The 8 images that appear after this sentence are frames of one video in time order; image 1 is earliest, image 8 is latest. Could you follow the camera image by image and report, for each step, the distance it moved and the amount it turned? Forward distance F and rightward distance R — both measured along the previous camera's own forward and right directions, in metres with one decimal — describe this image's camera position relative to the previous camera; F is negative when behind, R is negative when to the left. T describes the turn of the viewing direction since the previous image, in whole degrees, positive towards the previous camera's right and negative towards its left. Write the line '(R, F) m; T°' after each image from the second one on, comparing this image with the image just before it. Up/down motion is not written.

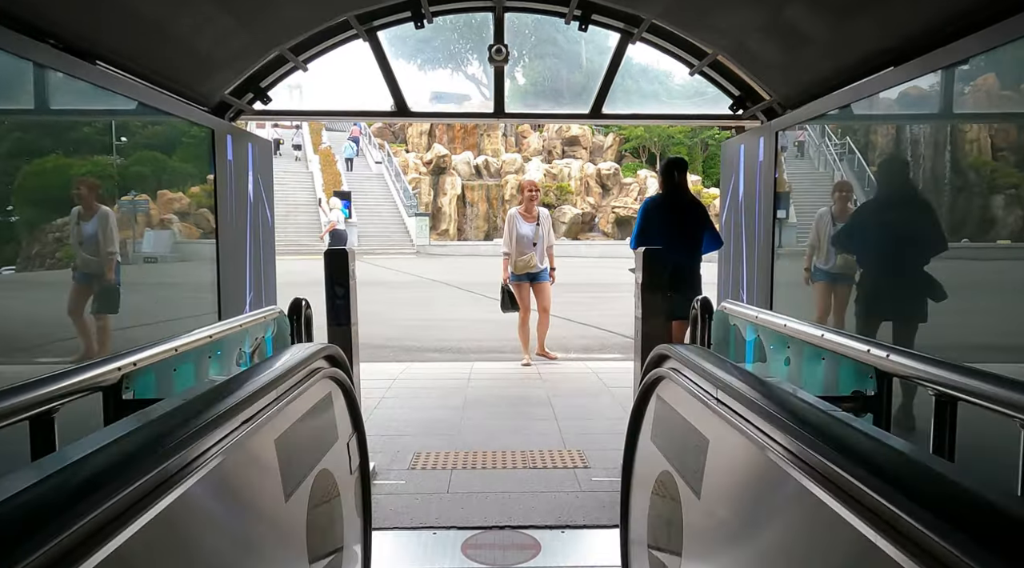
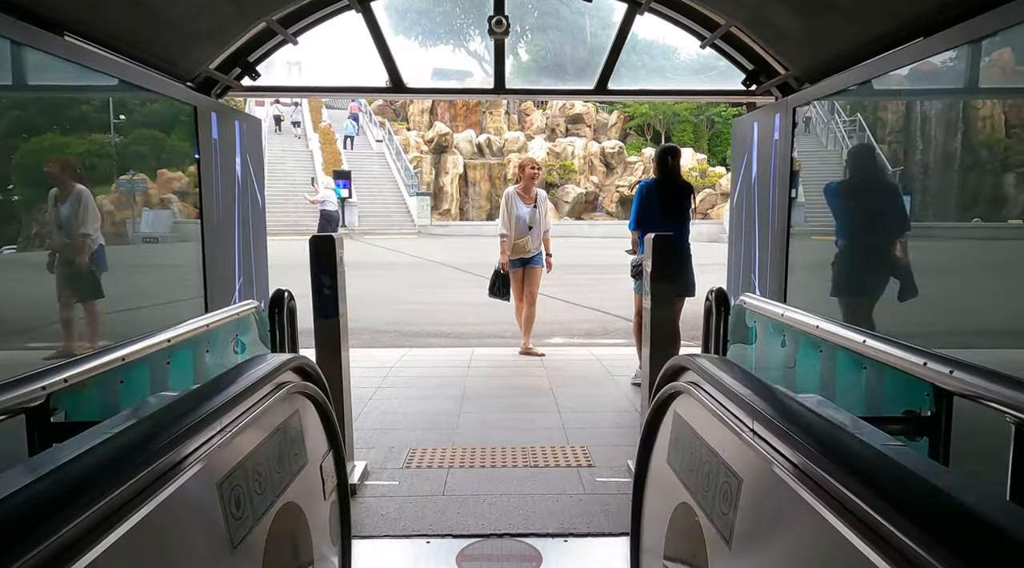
(0.0, +0.2) m; 0°
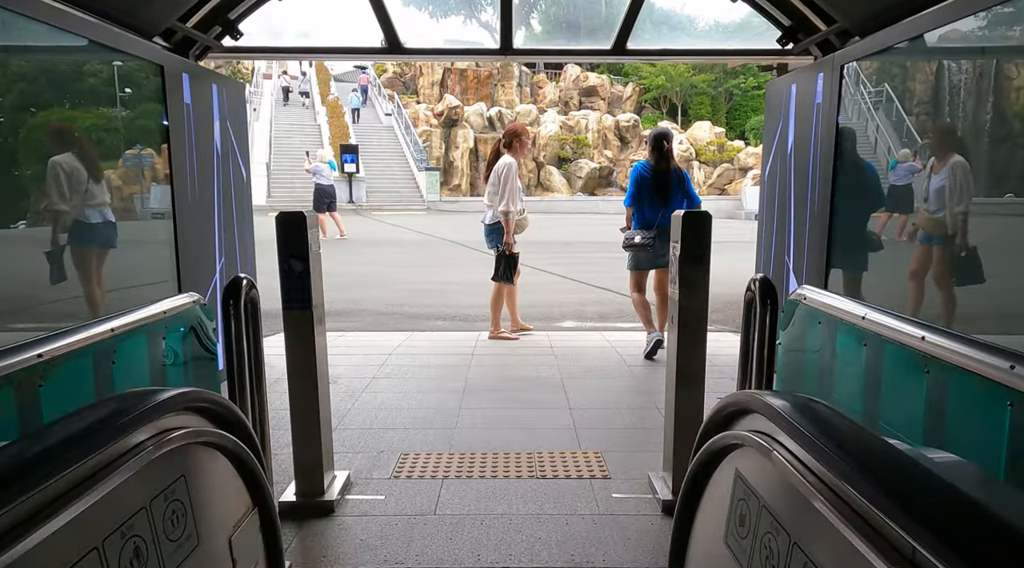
(0.0, +0.5) m; -1°
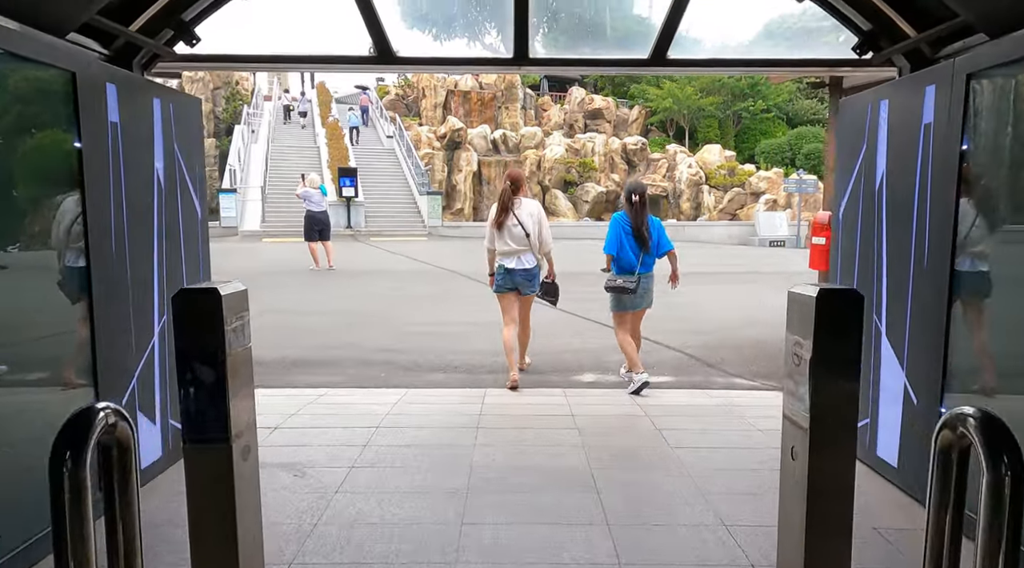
(-0.1, +1.0) m; 0°
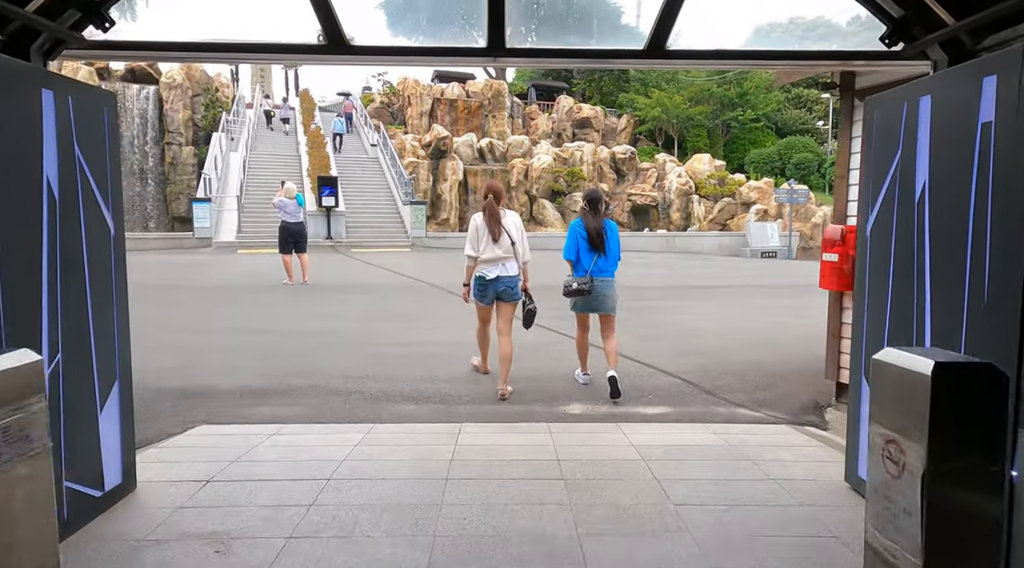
(+0.1, +0.6) m; +1°
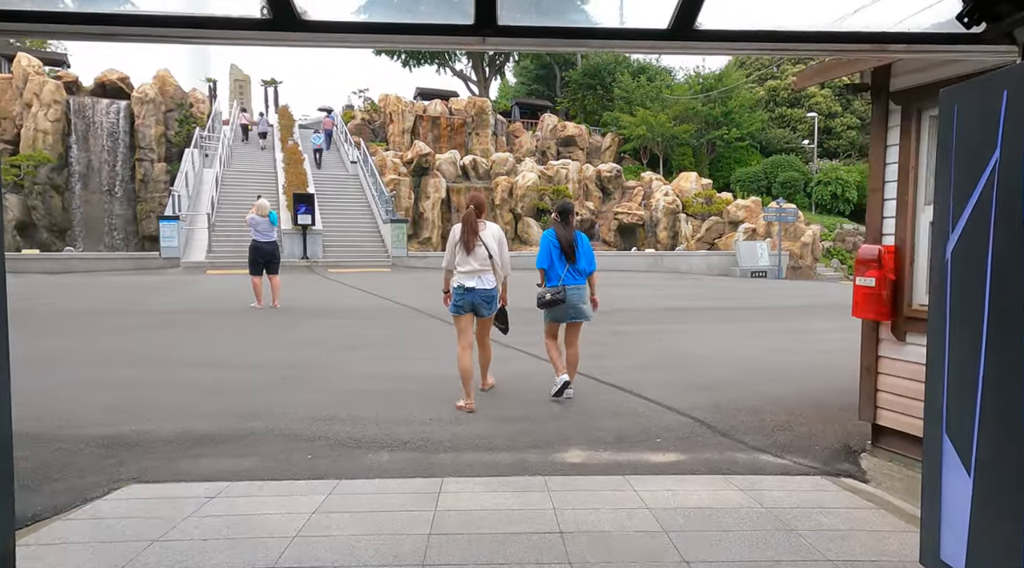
(0.0, +0.8) m; +1°
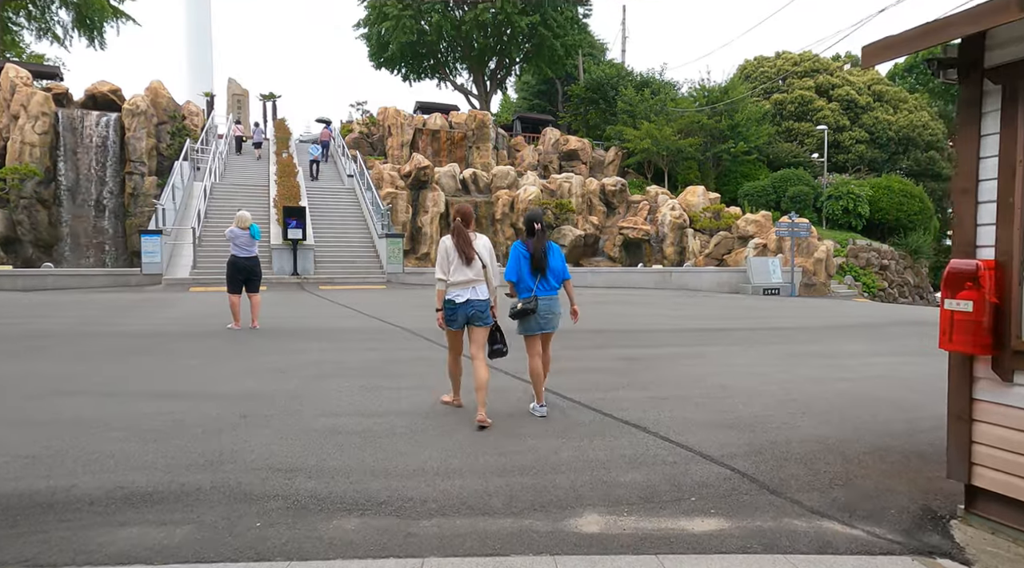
(0.0, +1.0) m; 0°
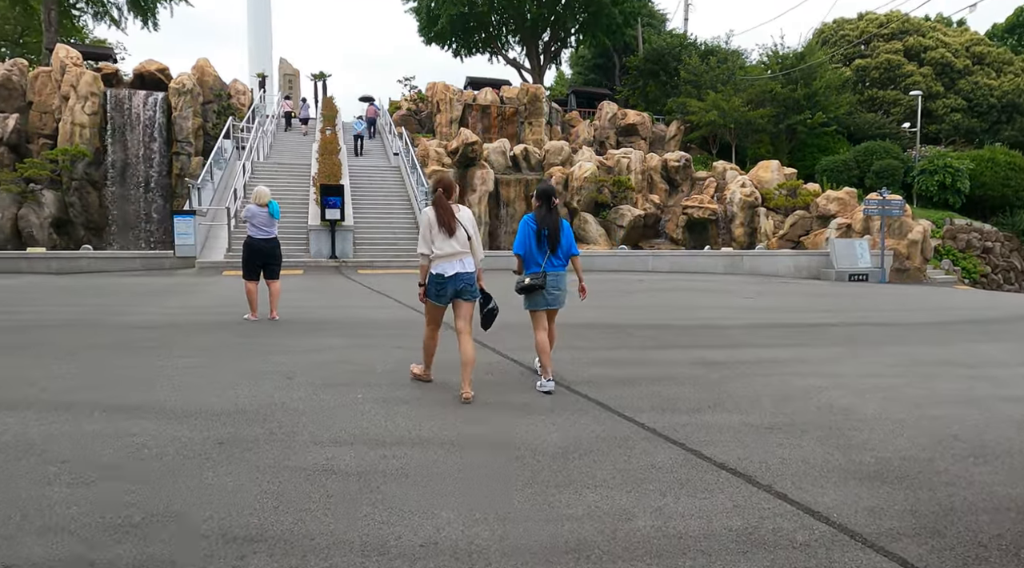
(0.0, +1.6) m; -4°
